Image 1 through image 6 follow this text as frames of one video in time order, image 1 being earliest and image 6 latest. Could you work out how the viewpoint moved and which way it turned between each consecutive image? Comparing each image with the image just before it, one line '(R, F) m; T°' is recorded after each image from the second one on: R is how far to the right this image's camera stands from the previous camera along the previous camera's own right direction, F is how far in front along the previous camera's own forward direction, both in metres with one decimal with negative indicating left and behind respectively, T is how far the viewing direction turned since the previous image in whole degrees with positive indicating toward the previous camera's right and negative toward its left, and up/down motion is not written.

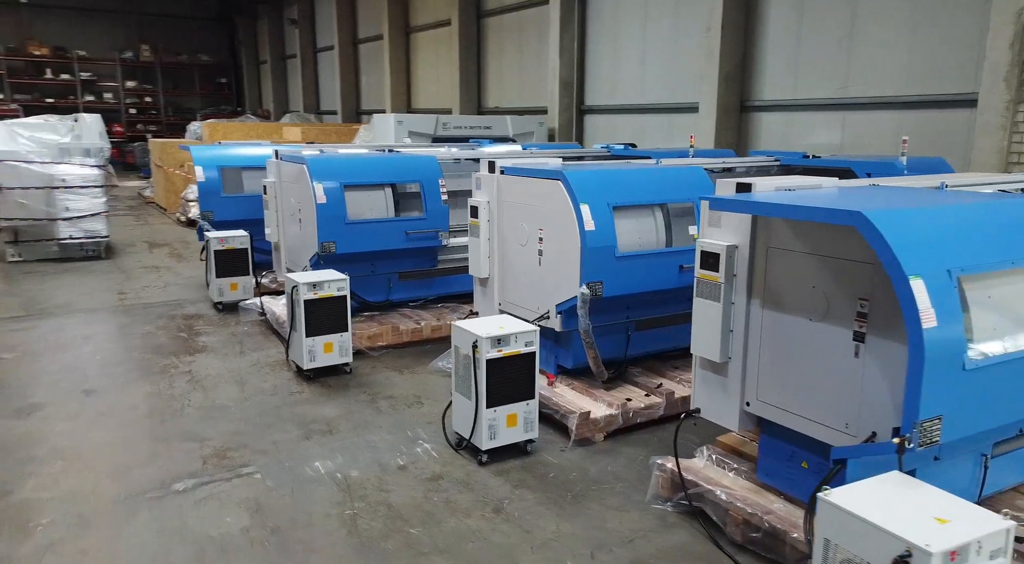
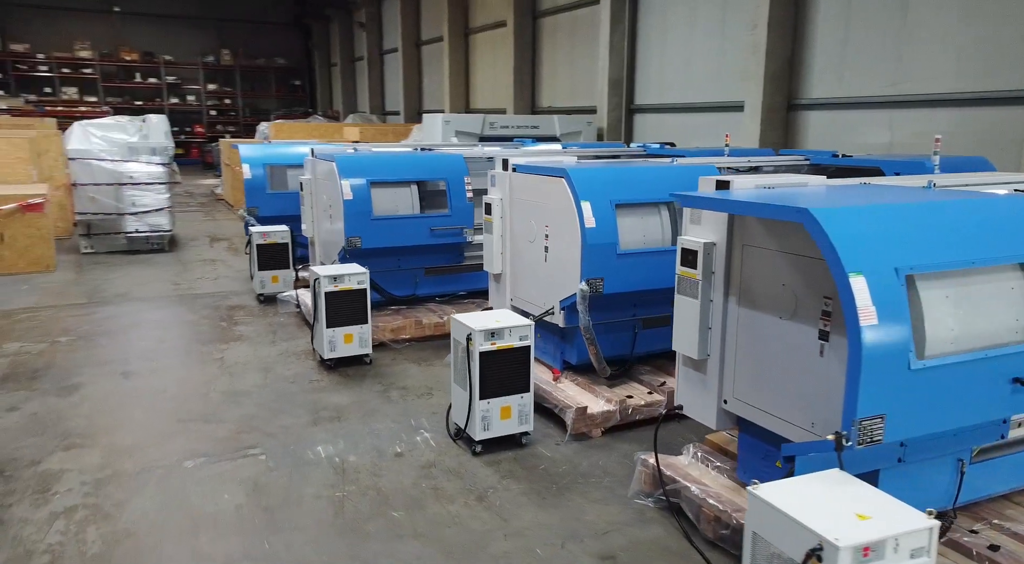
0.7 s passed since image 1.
(+0.3, -0.1) m; -5°
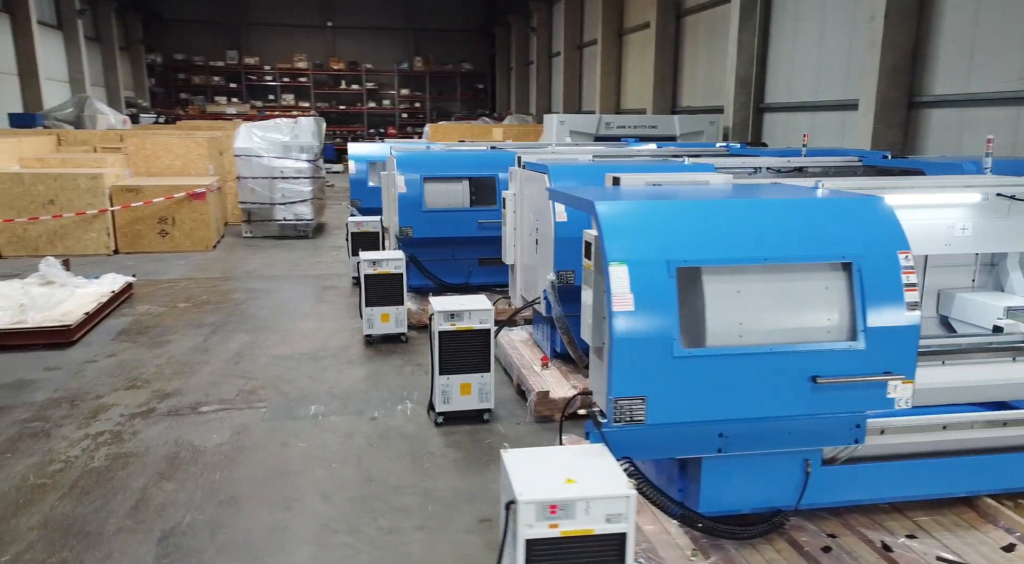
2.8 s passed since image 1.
(+1.1, -0.1) m; -14°
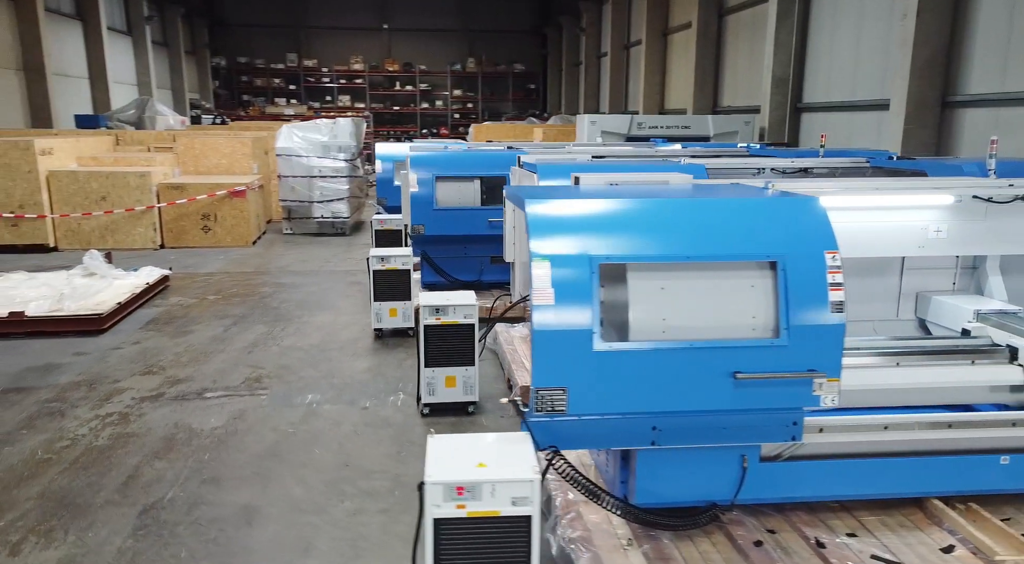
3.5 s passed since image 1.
(+0.4, -0.1) m; -4°
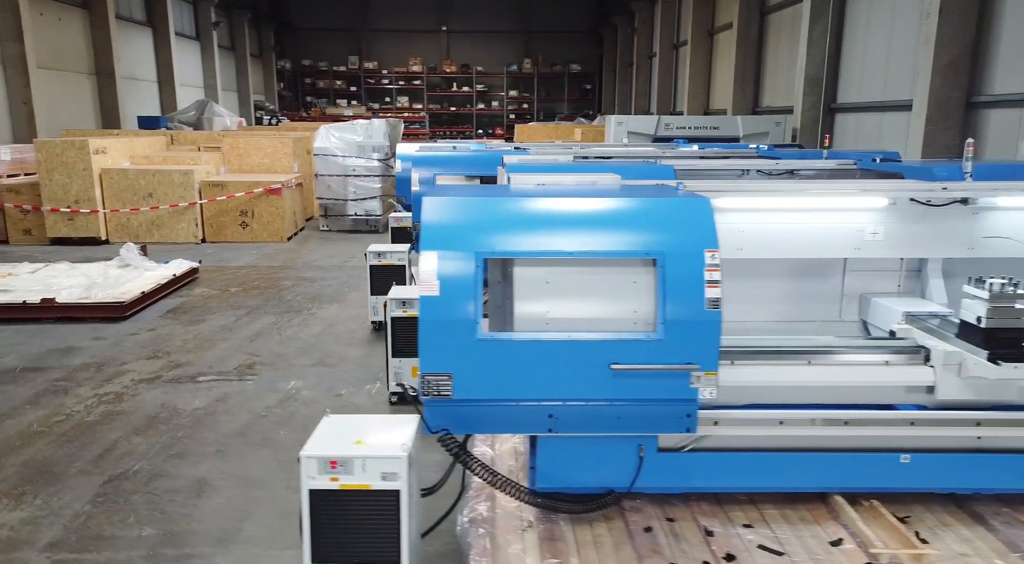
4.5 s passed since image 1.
(+0.5, -0.1) m; -5°
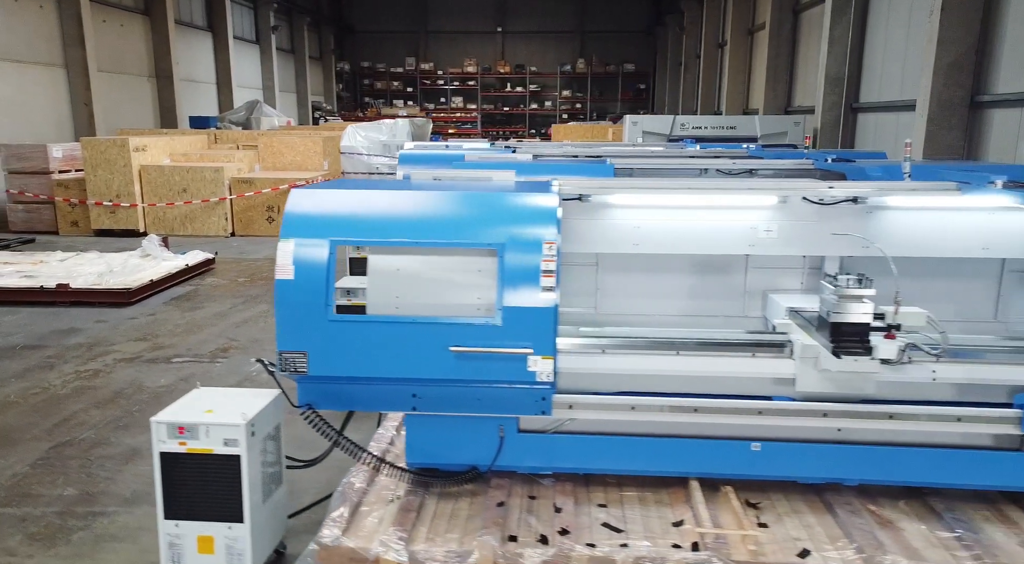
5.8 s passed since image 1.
(+0.7, -0.1) m; -5°
